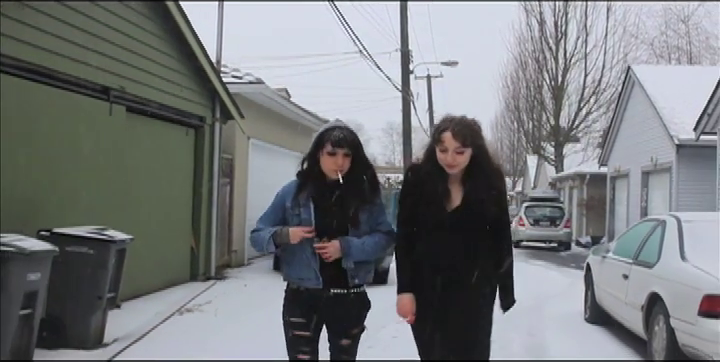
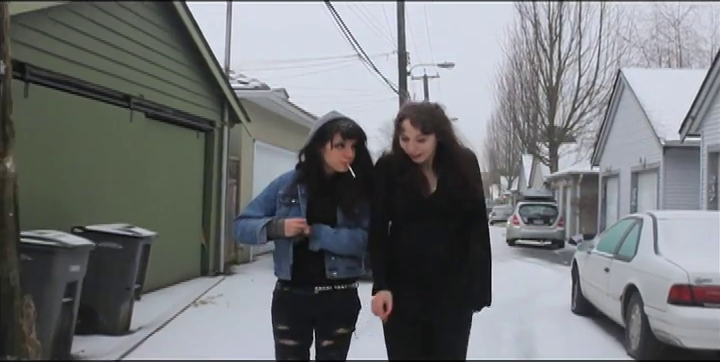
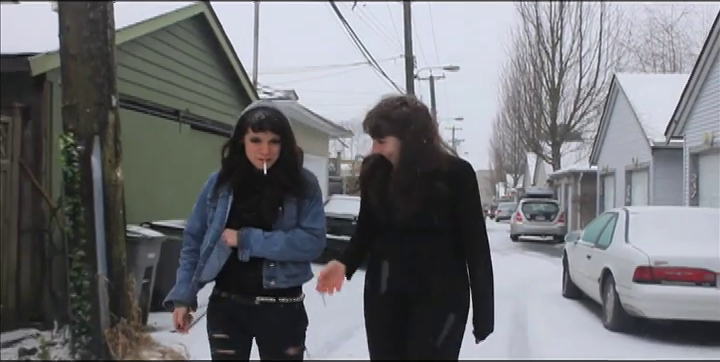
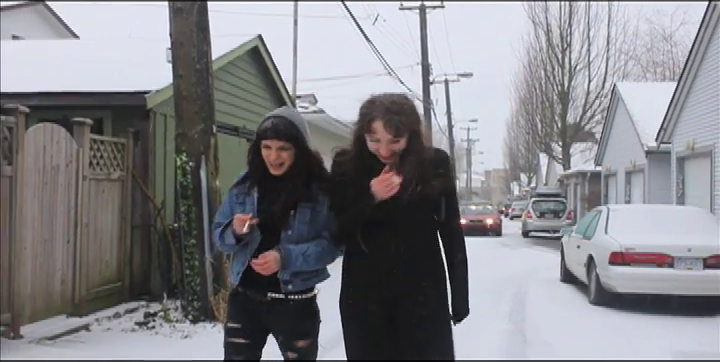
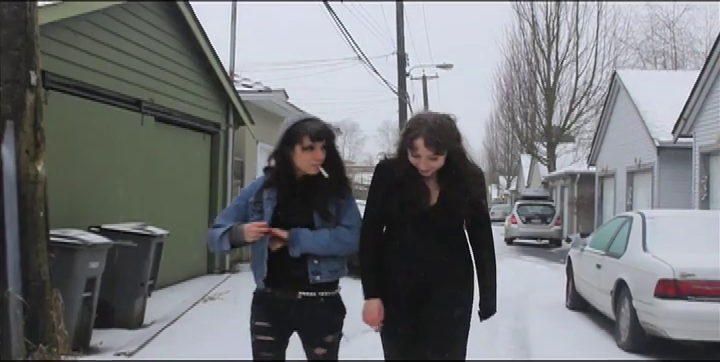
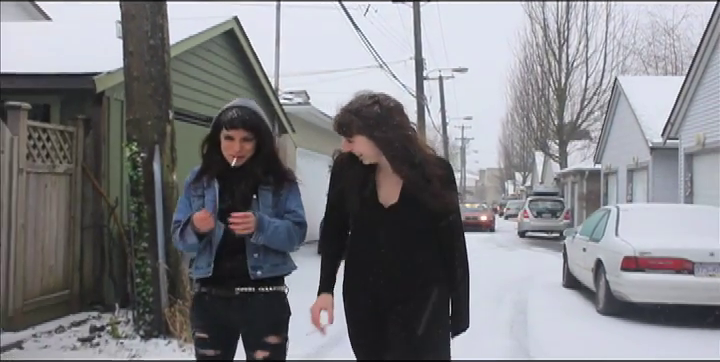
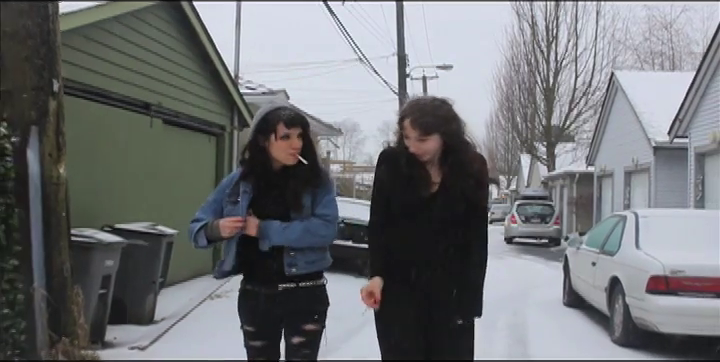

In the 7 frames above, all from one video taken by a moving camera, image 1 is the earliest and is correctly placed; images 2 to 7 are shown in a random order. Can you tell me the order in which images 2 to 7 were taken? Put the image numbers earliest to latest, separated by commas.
2, 5, 7, 3, 6, 4
